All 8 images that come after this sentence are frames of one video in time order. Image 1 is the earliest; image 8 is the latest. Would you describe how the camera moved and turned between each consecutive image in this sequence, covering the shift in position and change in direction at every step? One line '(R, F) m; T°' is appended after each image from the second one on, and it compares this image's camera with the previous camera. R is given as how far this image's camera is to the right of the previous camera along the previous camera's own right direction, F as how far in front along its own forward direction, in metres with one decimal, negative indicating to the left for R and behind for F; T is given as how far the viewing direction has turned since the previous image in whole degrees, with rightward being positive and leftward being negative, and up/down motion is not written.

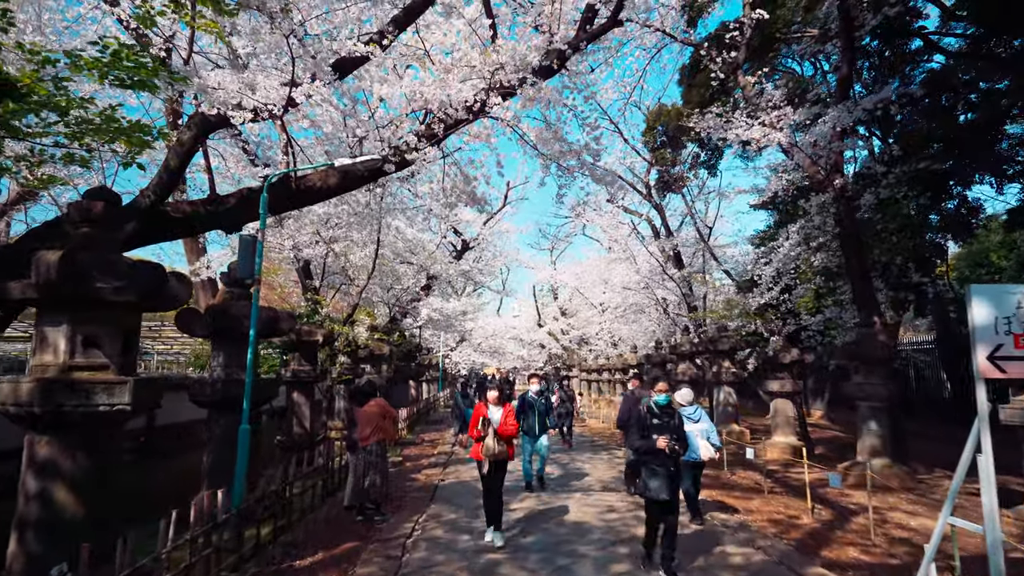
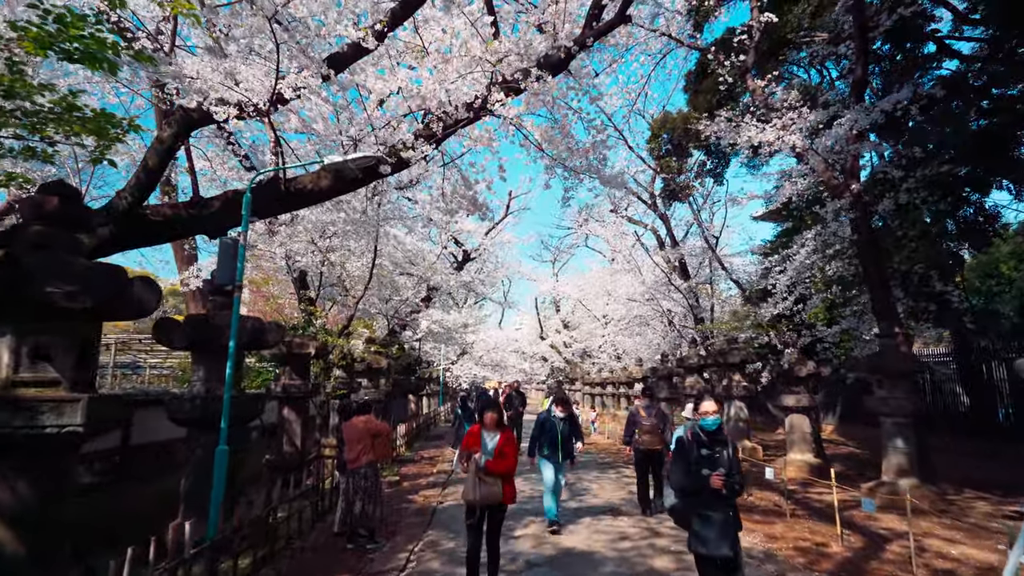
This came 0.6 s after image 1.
(0.0, +0.4) m; 0°
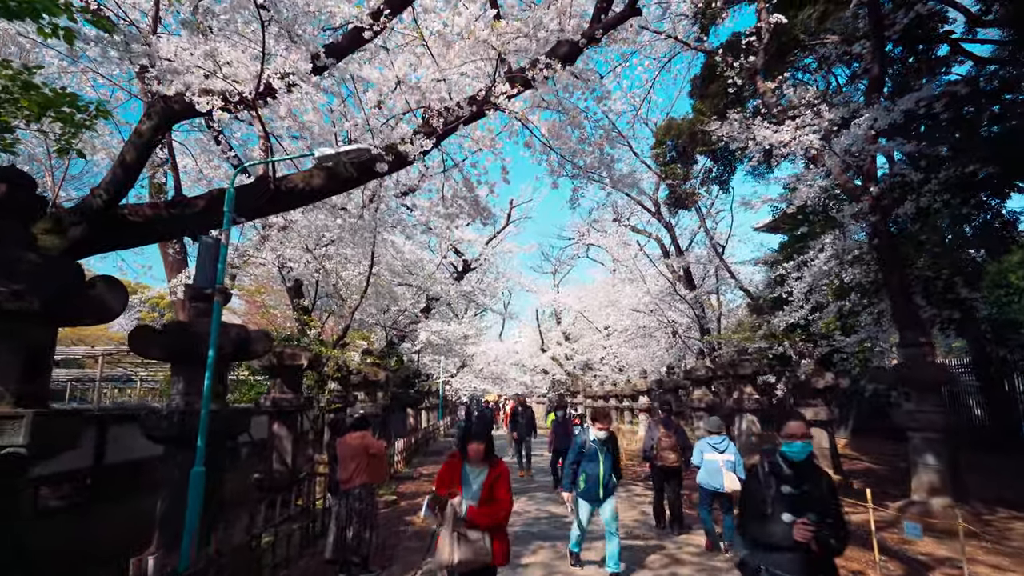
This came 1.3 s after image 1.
(-0.1, +0.4) m; 0°
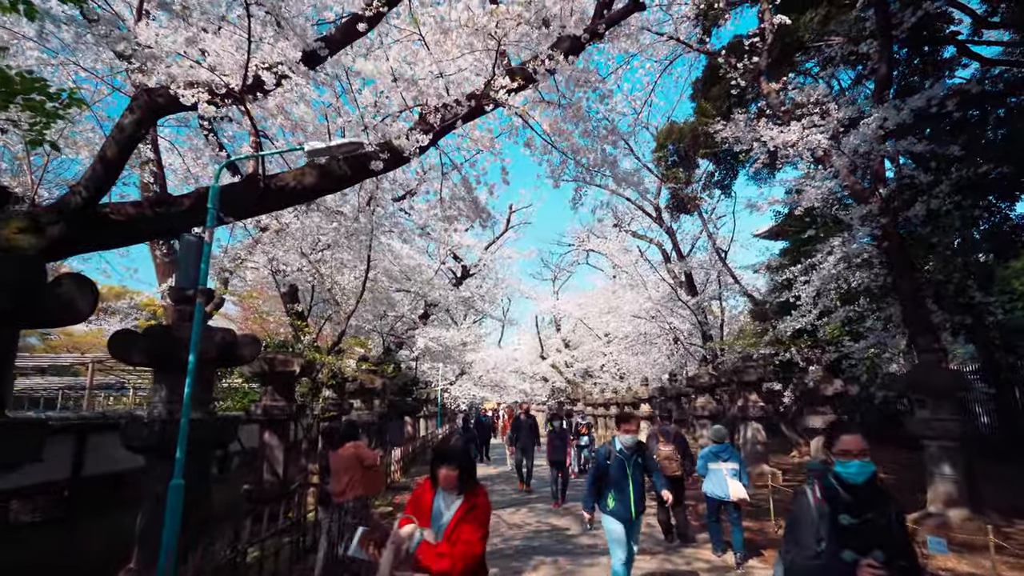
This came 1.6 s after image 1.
(0.0, +0.2) m; 0°
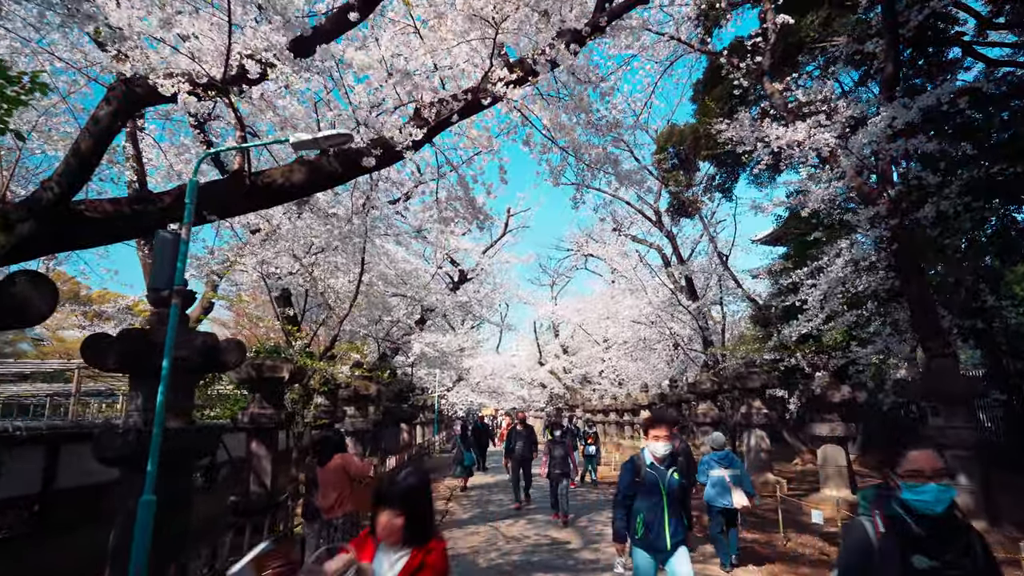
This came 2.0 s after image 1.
(0.0, +0.3) m; 0°
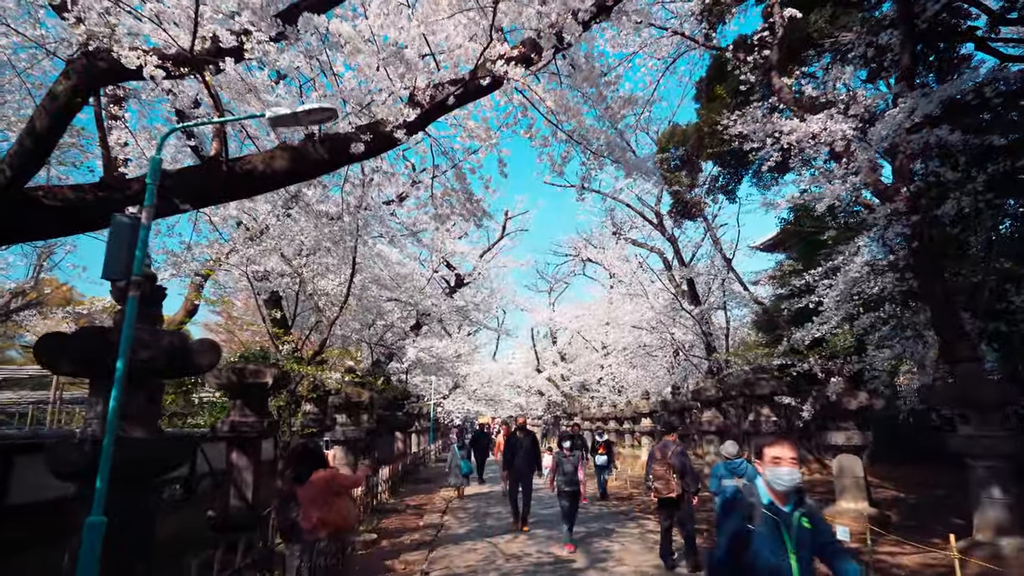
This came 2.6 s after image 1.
(0.0, +0.4) m; 0°
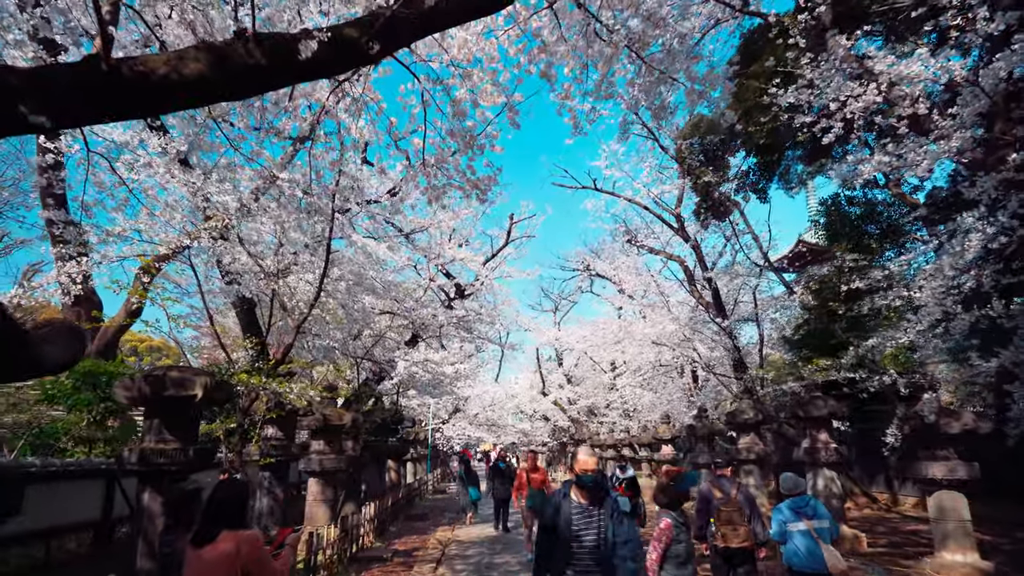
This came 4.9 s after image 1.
(-0.1, +1.7) m; 0°
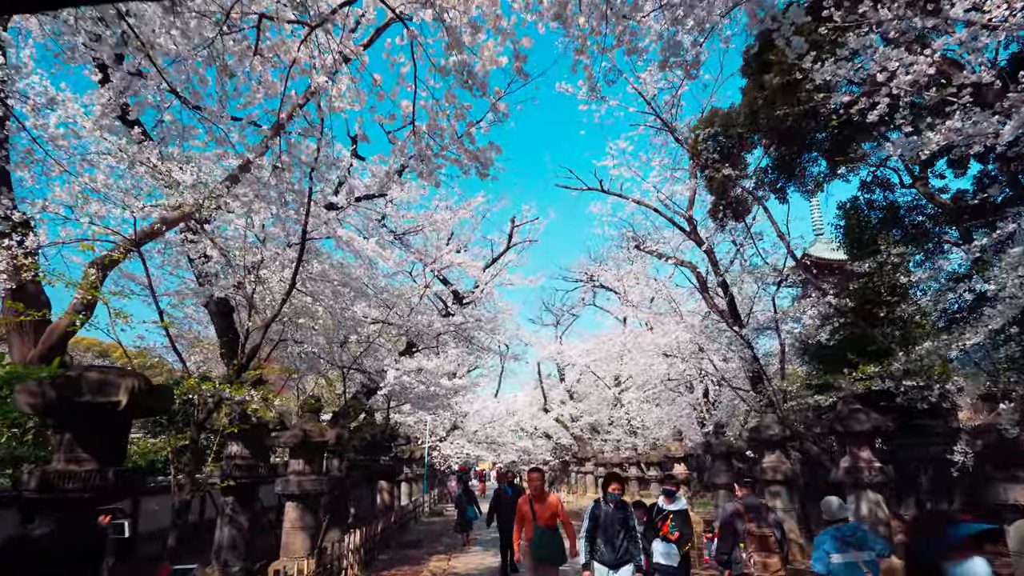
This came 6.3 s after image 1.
(-0.1, +1.0) m; 0°
